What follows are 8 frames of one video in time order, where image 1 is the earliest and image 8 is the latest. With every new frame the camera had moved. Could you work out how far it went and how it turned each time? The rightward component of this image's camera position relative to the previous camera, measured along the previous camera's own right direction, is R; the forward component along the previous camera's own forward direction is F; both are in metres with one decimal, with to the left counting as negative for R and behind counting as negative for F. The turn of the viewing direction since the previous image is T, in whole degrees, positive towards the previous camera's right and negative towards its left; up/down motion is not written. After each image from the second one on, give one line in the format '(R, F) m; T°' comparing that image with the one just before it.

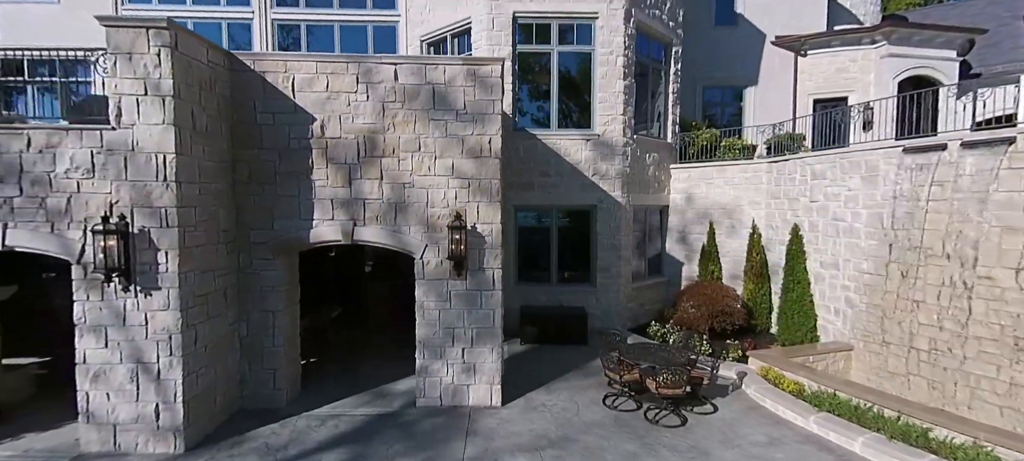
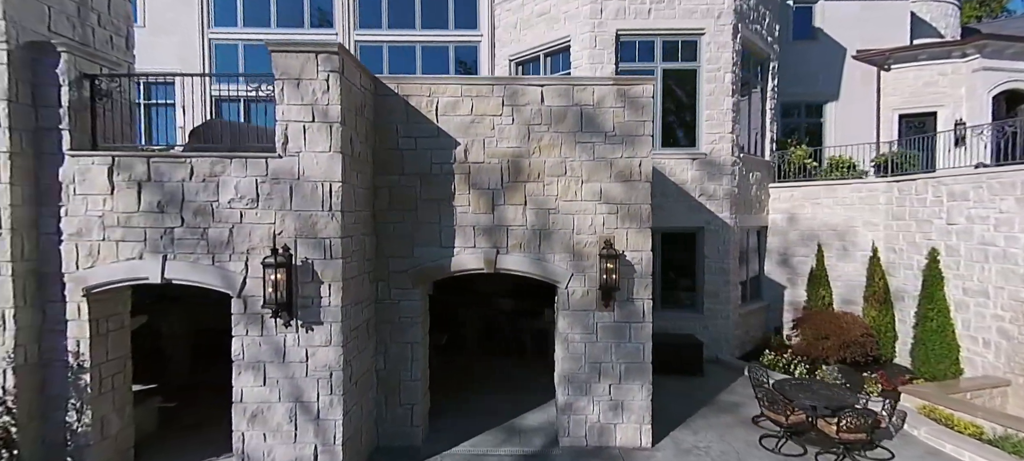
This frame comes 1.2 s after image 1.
(-1.7, +0.4) m; -2°
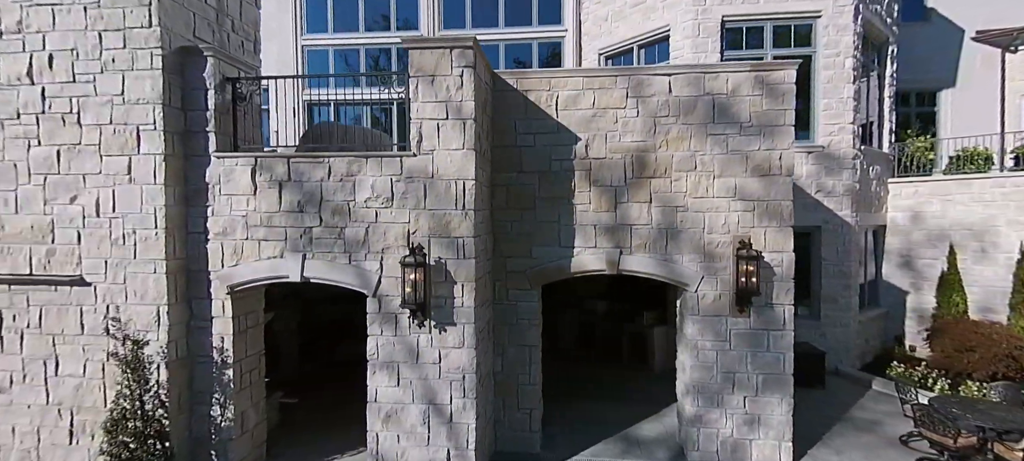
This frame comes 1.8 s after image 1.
(-0.9, +0.2) m; -6°
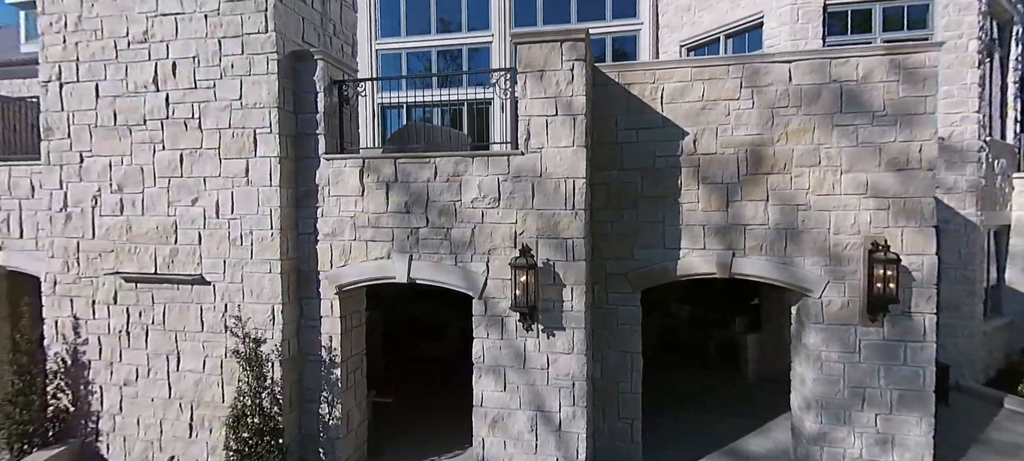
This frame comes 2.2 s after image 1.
(-0.6, +0.2) m; -6°
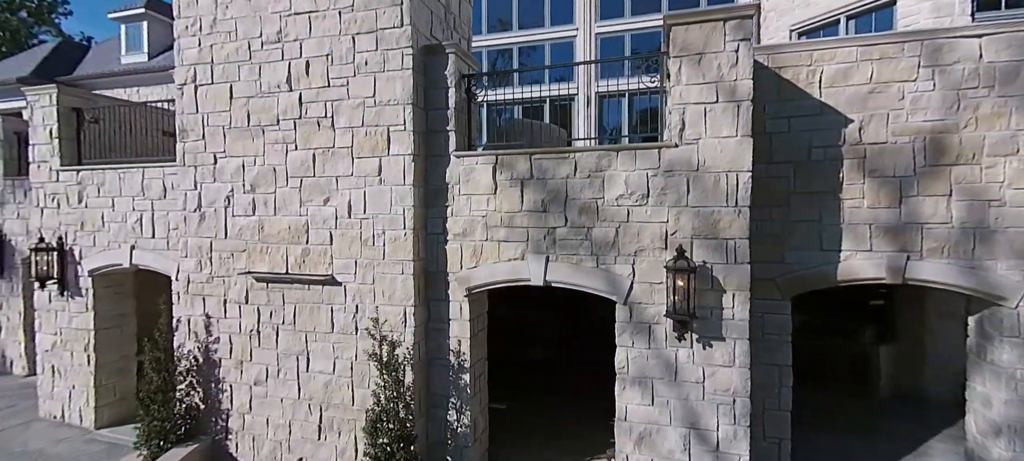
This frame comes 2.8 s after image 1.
(-0.9, +0.3) m; -6°
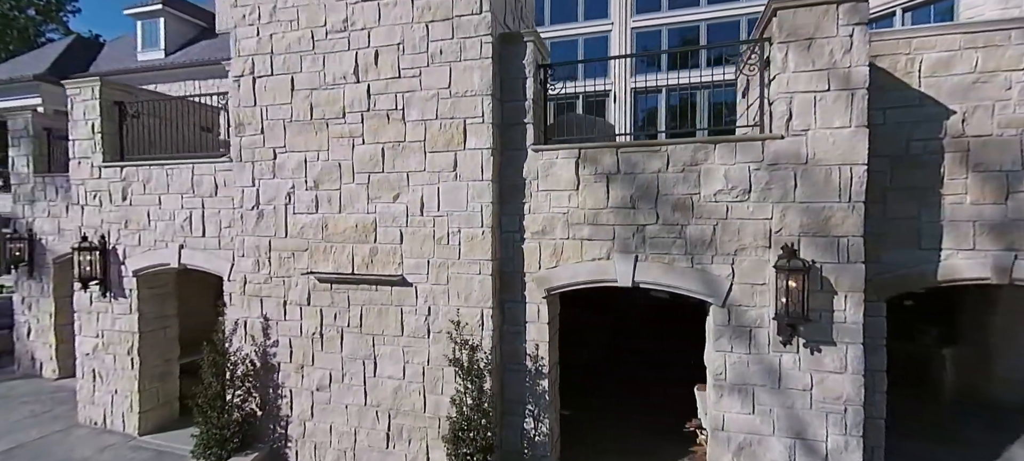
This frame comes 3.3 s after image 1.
(-0.8, +0.3) m; 0°
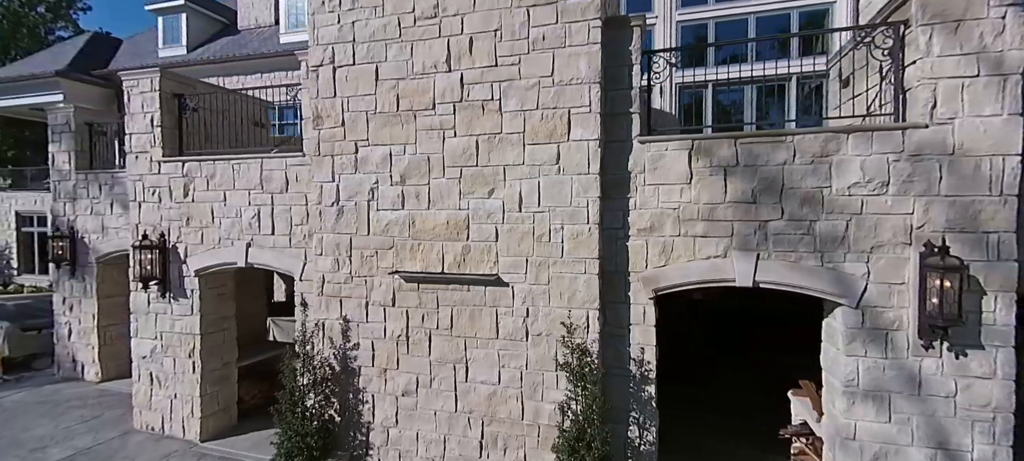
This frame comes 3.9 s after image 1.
(-0.9, +0.3) m; 0°
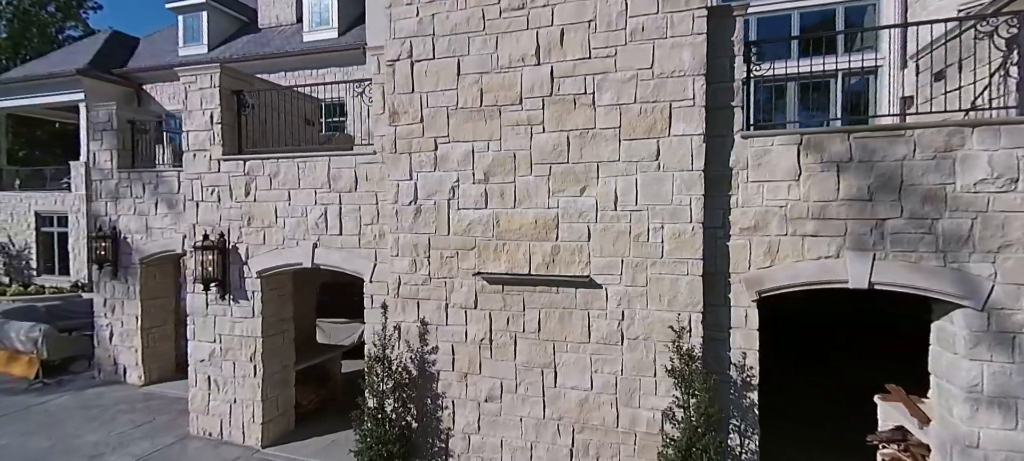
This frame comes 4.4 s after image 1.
(-0.8, +0.2) m; 0°
